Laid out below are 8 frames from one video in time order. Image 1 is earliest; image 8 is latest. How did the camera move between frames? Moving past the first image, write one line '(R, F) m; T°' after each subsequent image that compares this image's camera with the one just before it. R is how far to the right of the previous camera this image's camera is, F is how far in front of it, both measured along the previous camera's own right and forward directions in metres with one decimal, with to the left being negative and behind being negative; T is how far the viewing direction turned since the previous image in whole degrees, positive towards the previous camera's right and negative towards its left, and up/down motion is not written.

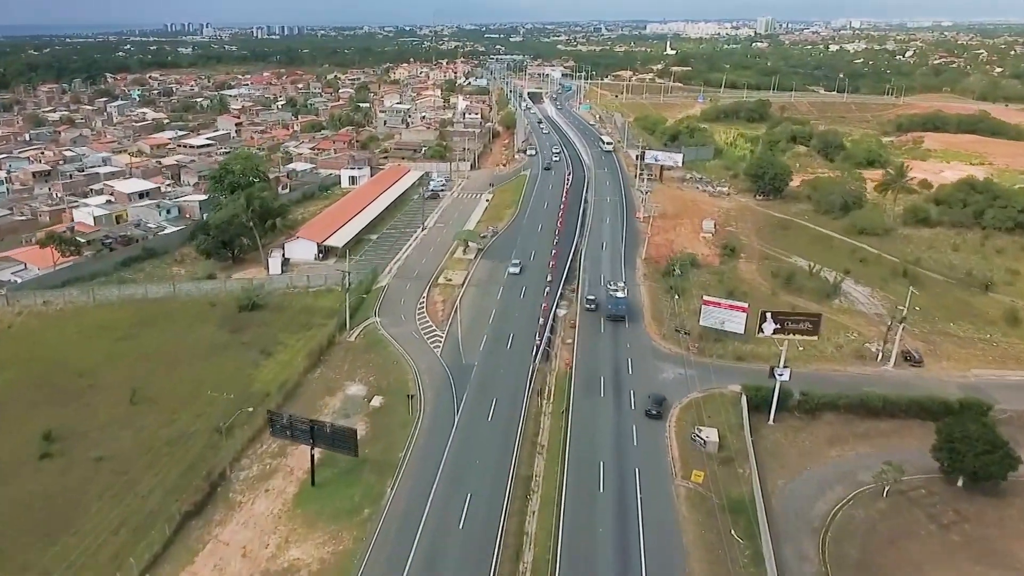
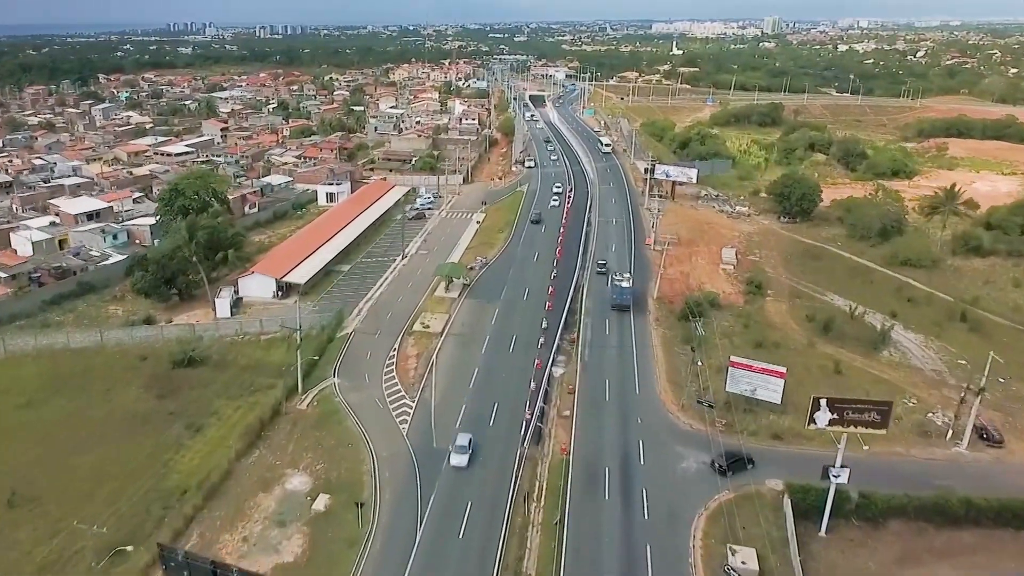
(+0.8, +6.9) m; 0°
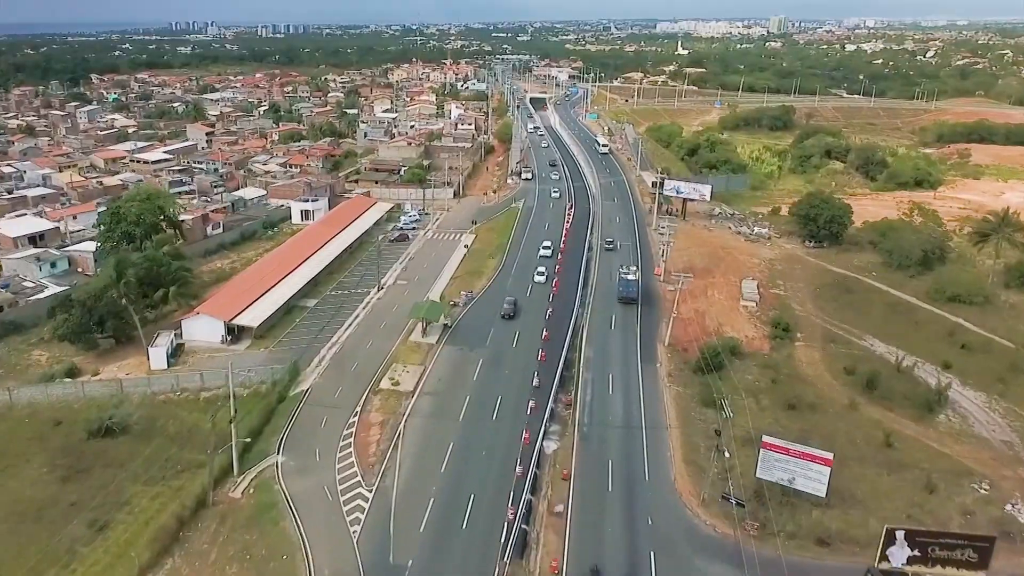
(+0.7, +6.0) m; 0°
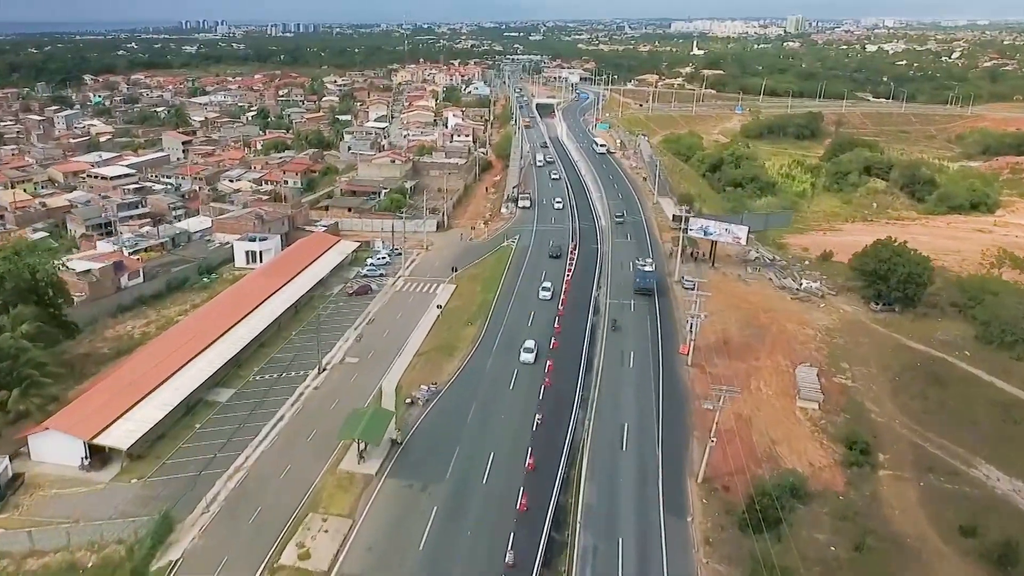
(+1.3, +10.4) m; -1°
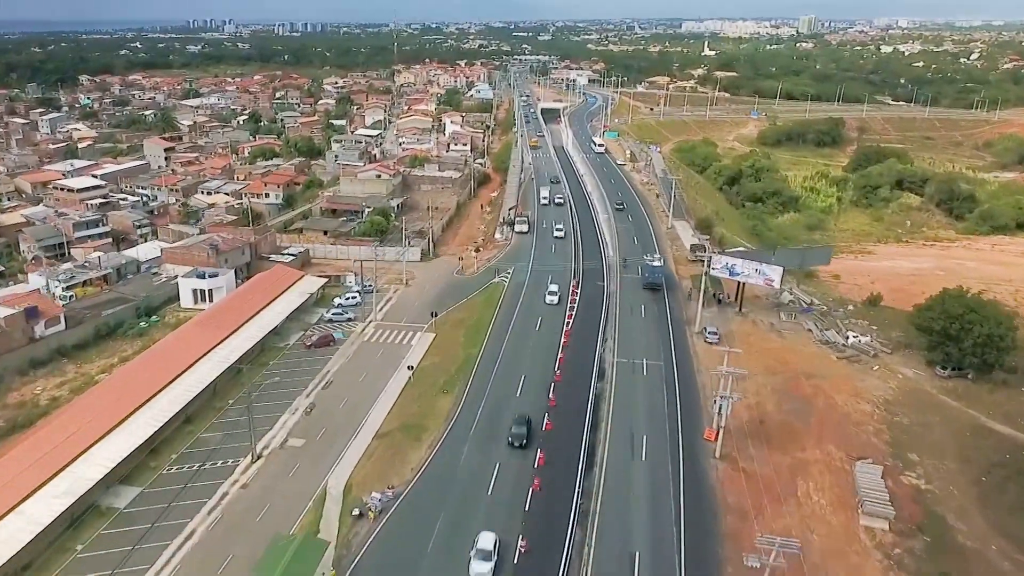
(+0.8, +6.9) m; -1°
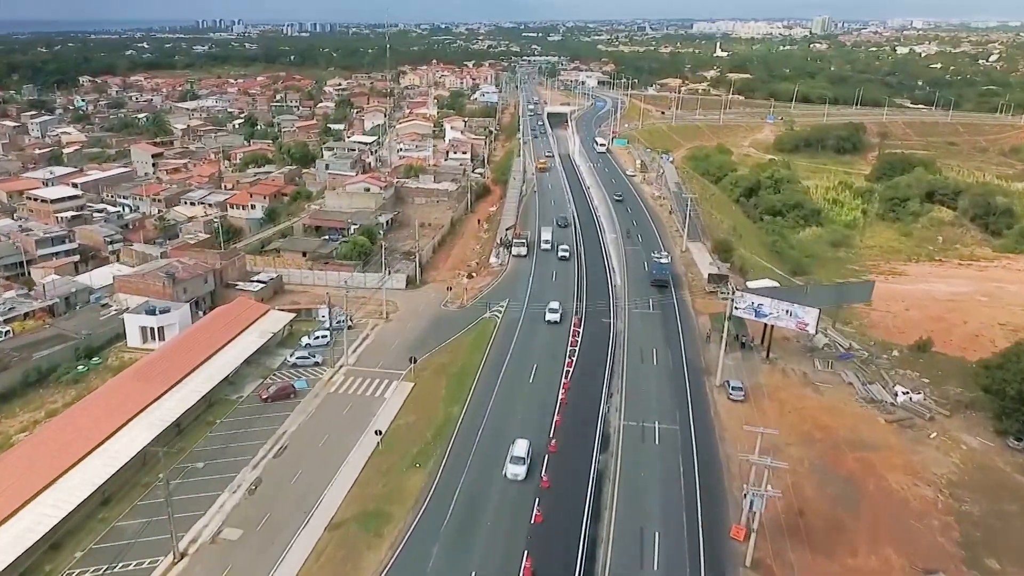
(+0.7, +5.1) m; -1°
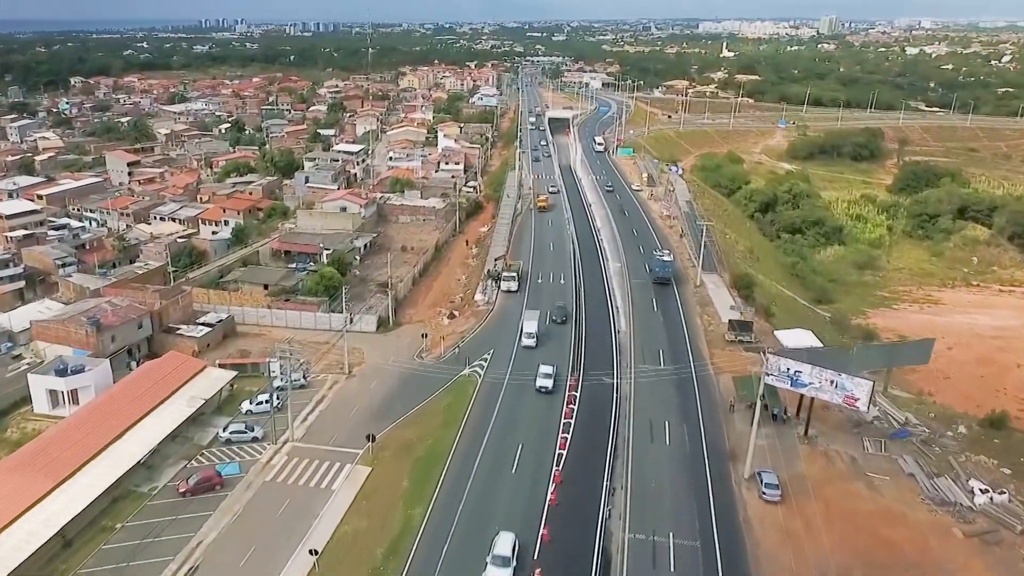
(+0.8, +6.0) m; 0°
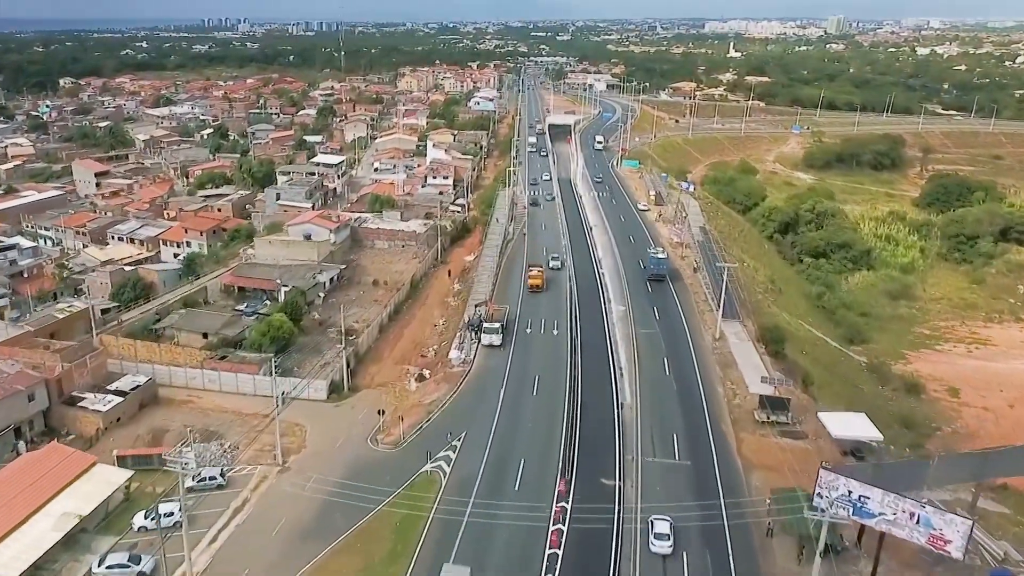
(+0.9, +6.8) m; 0°
